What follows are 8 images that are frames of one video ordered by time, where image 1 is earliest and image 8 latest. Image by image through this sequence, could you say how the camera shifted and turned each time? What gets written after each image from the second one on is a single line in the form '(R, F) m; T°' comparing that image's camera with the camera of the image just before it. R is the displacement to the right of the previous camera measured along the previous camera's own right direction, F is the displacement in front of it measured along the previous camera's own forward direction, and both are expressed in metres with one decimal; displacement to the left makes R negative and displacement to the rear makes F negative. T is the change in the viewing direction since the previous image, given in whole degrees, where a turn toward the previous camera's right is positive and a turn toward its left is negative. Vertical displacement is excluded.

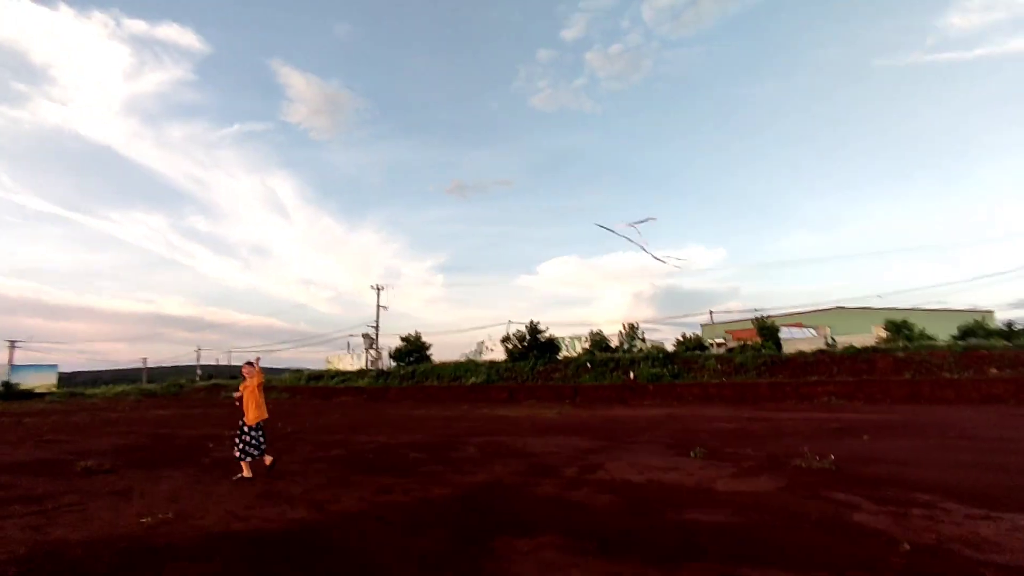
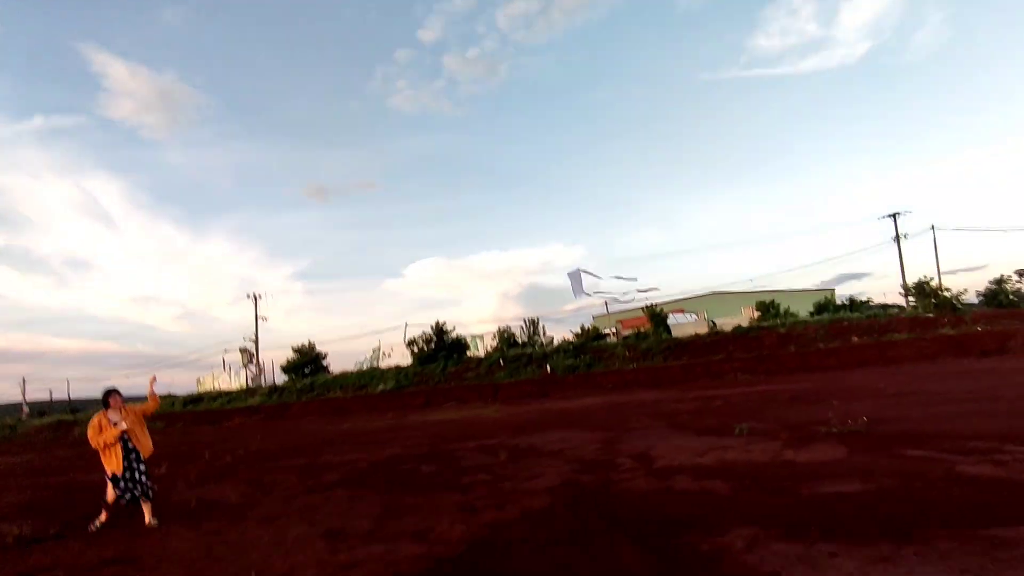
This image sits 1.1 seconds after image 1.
(-2.3, +1.0) m; +13°
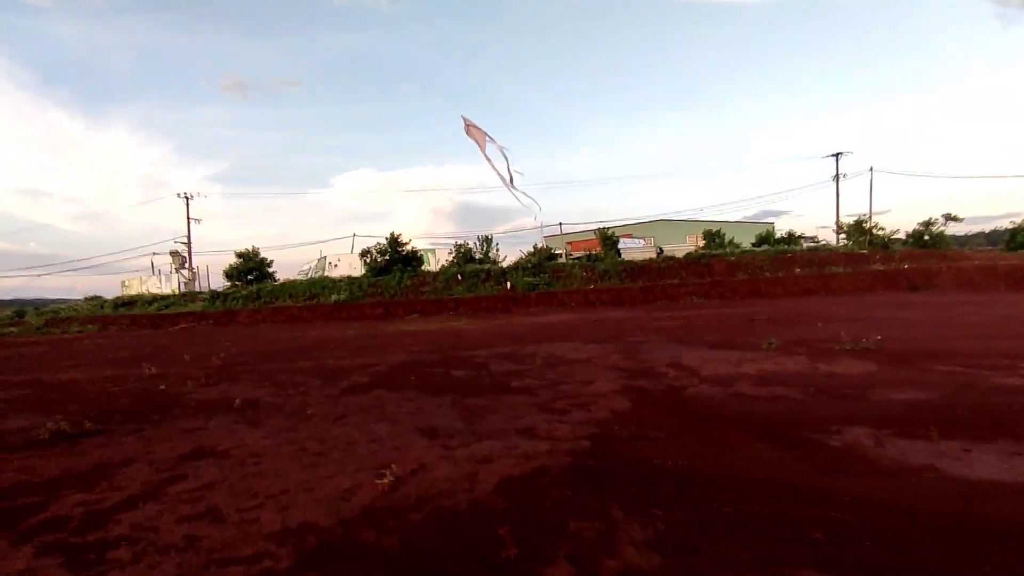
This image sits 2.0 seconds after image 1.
(-1.6, +0.3) m; +7°
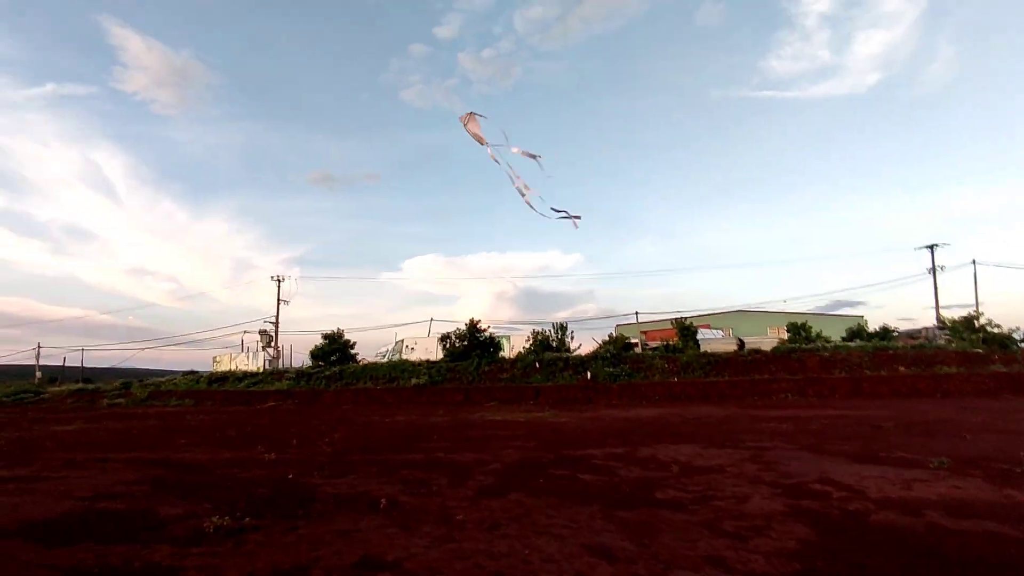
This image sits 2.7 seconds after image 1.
(-1.0, 0.0) m; -6°
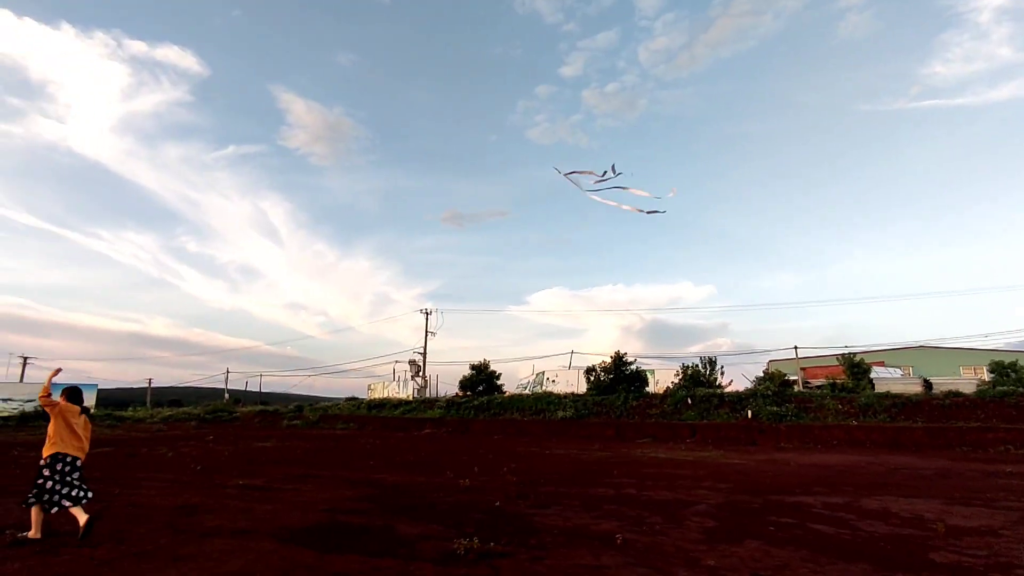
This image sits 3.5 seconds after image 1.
(-1.2, 0.0) m; -13°
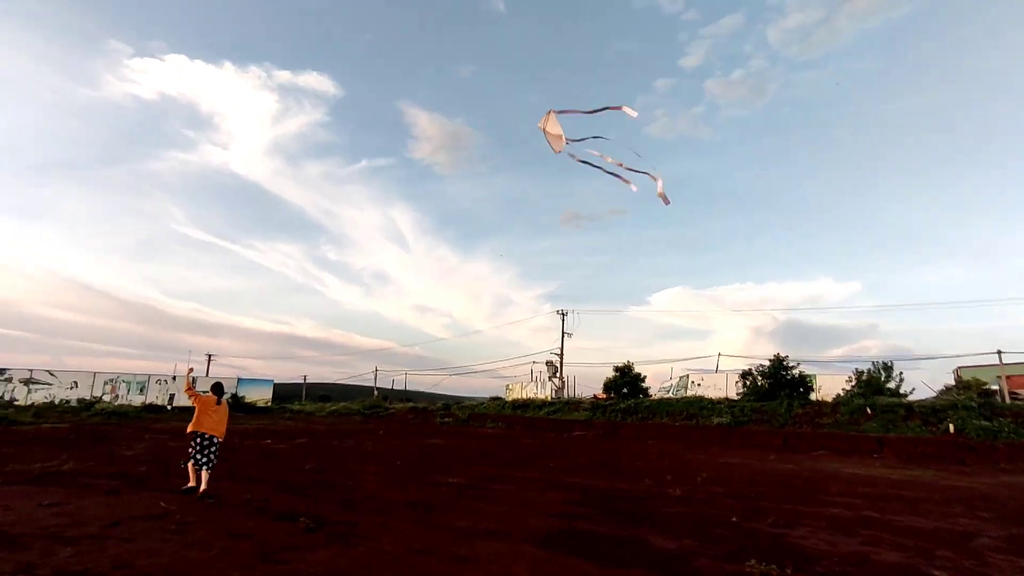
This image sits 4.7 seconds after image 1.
(-1.6, +0.2) m; -12°
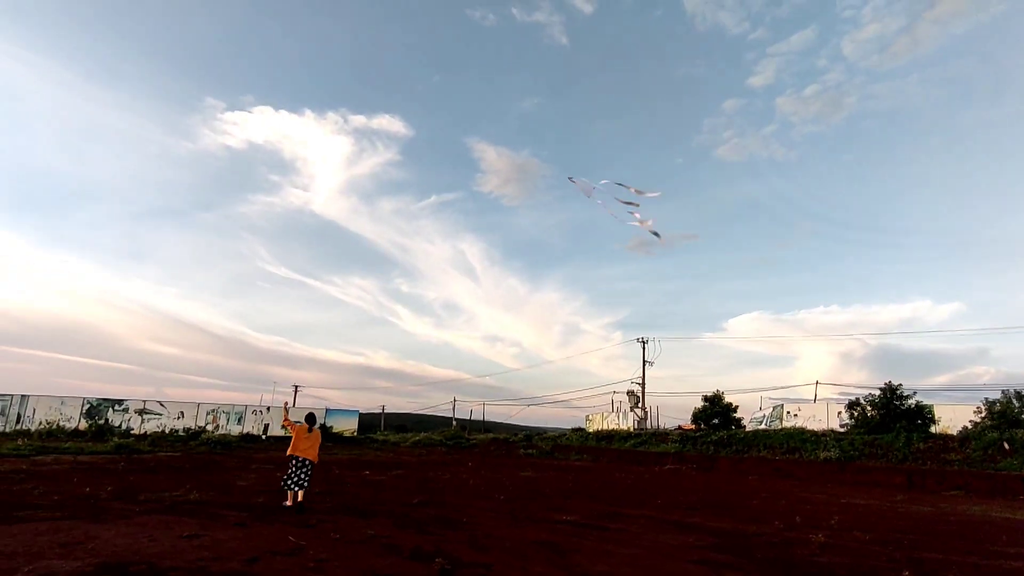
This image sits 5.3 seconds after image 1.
(-0.8, +0.3) m; -7°
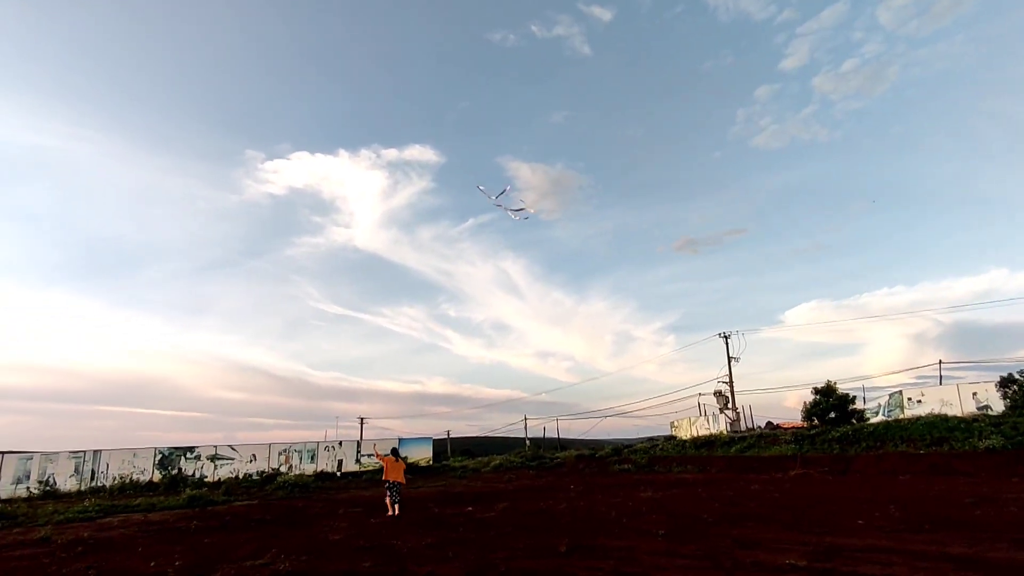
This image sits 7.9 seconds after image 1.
(-1.6, +2.6) m; -4°
